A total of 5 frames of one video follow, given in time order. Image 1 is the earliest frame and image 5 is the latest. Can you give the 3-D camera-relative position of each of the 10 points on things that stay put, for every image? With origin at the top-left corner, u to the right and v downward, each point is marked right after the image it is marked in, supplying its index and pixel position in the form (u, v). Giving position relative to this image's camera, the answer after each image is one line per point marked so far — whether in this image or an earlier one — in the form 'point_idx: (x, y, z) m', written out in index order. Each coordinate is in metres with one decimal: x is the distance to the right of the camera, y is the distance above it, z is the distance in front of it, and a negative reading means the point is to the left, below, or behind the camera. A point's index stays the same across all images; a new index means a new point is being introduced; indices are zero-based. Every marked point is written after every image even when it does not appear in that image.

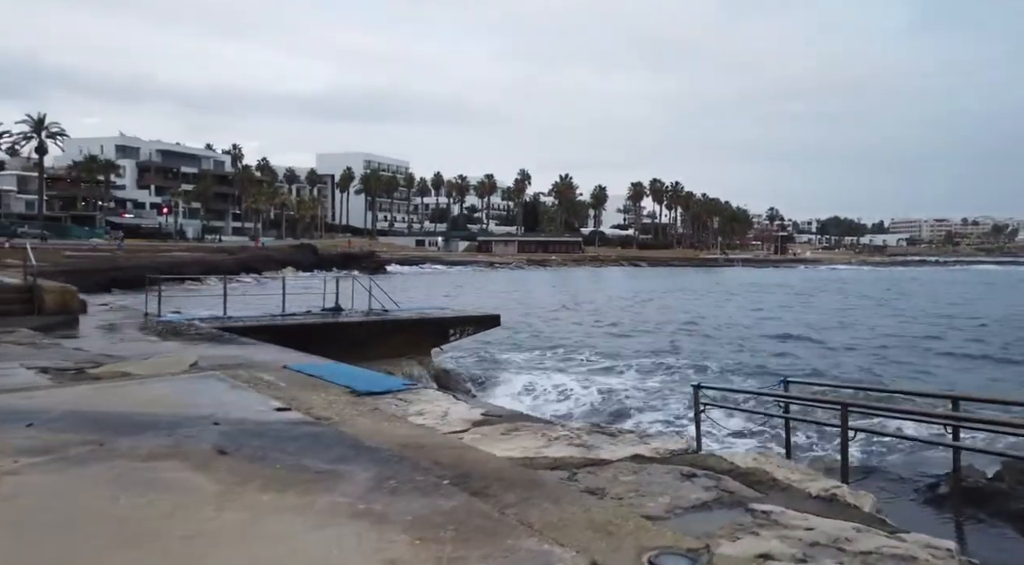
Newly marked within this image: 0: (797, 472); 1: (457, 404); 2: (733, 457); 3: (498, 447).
0: (+2.0, -1.3, +5.0) m
1: (-0.6, -1.3, +7.5) m
2: (+1.7, -1.3, +5.4) m
3: (-0.1, -1.3, +5.4) m
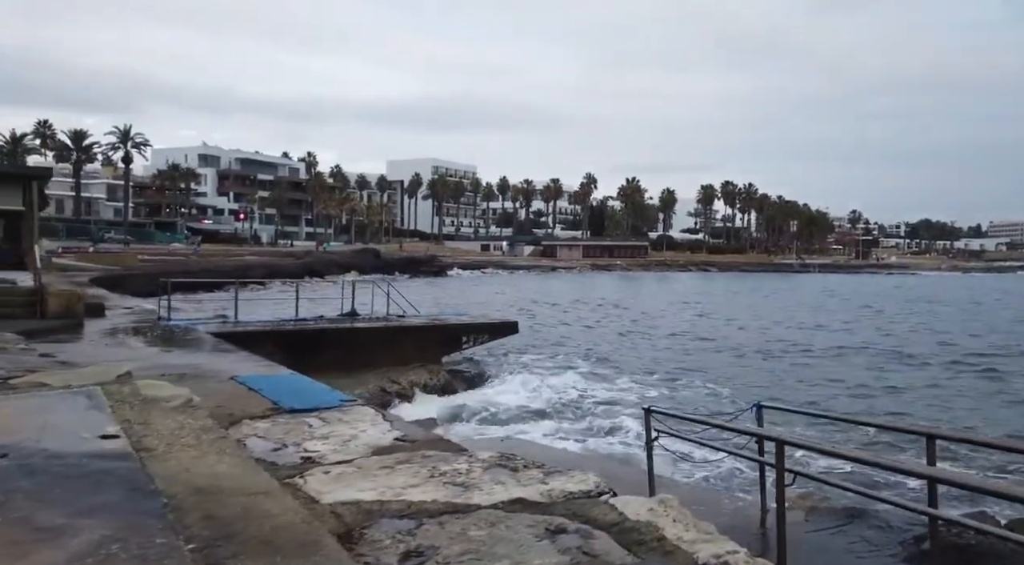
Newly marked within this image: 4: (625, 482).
0: (+1.1, -1.4, +4.0) m
1: (-1.3, -1.4, +6.8) m
2: (+0.7, -1.4, +4.4) m
3: (-1.0, -1.3, +4.6) m
4: (+1.1, -2.2, +7.8) m
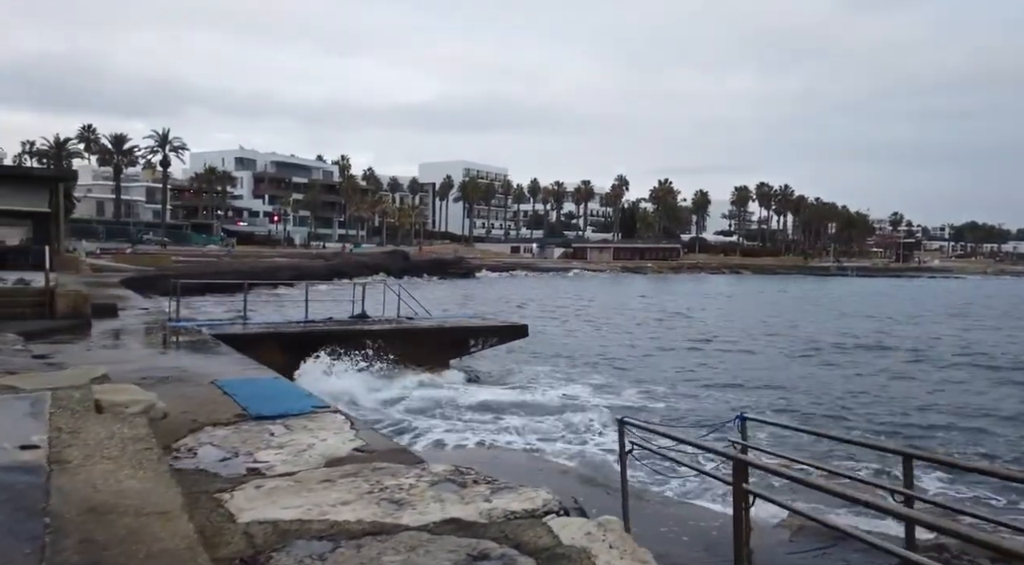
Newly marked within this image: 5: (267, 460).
0: (+0.6, -1.4, +3.7) m
1: (-1.6, -1.4, +6.5) m
2: (+0.3, -1.4, +4.0) m
3: (-1.4, -1.4, +4.3) m
4: (+0.9, -2.3, +7.5) m
5: (-1.9, -1.4, +5.6) m
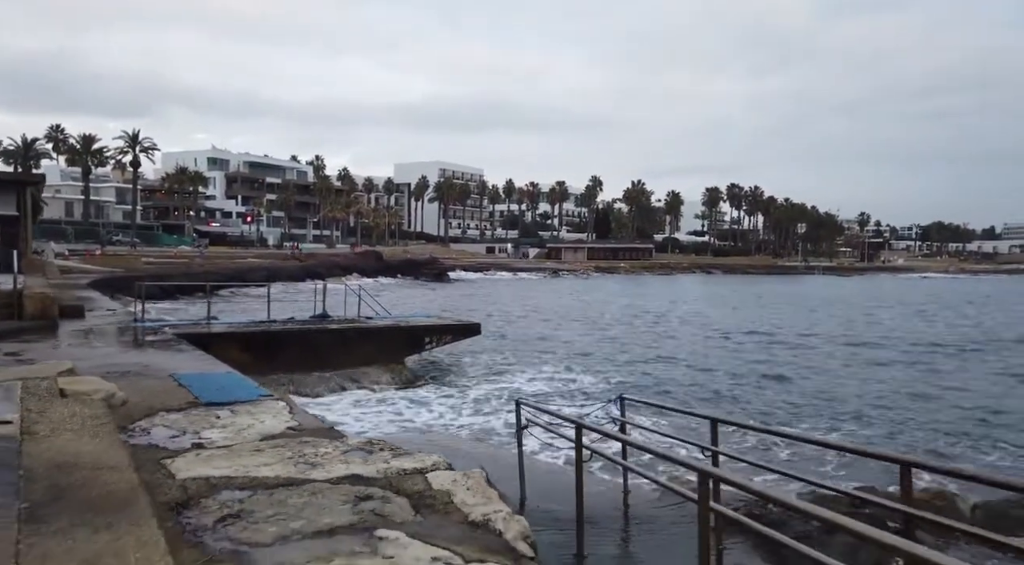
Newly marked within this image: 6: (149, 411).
0: (-0.2, -1.5, +4.7) m
1: (-2.5, -1.4, +7.5) m
2: (-0.5, -1.4, +5.1) m
3: (-2.3, -1.4, +5.3) m
4: (-0.1, -2.3, +8.5) m
5: (-2.8, -1.4, +6.6) m
6: (-3.9, -1.4, +7.4) m
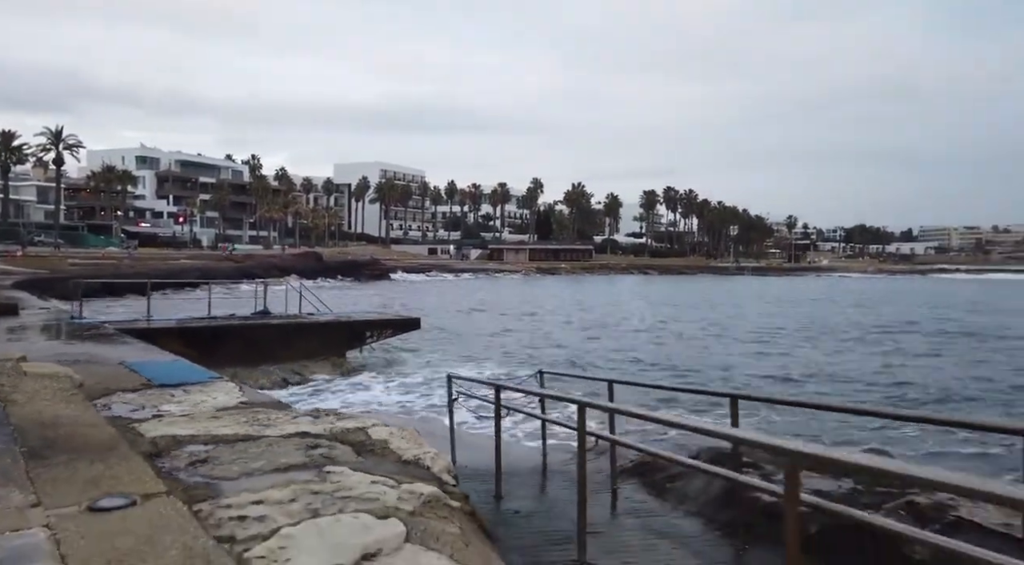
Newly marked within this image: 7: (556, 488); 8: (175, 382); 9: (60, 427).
0: (-0.8, -1.3, +5.6) m
1: (-3.3, -1.3, +8.2) m
2: (-1.1, -1.3, +5.9) m
3: (-2.9, -1.3, +6.0) m
4: (-1.0, -2.1, +9.4) m
5: (-3.6, -1.3, +7.2) m
6: (-4.7, -1.3, +8.0) m
7: (+0.4, -2.0, +6.8) m
8: (-4.2, -1.3, +8.8) m
9: (-3.3, -1.1, +5.1) m
